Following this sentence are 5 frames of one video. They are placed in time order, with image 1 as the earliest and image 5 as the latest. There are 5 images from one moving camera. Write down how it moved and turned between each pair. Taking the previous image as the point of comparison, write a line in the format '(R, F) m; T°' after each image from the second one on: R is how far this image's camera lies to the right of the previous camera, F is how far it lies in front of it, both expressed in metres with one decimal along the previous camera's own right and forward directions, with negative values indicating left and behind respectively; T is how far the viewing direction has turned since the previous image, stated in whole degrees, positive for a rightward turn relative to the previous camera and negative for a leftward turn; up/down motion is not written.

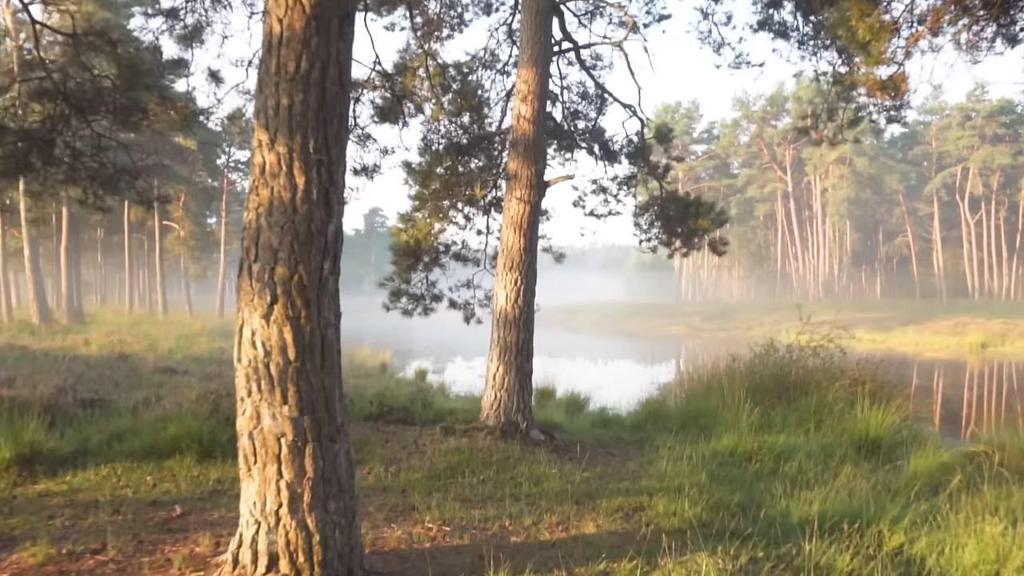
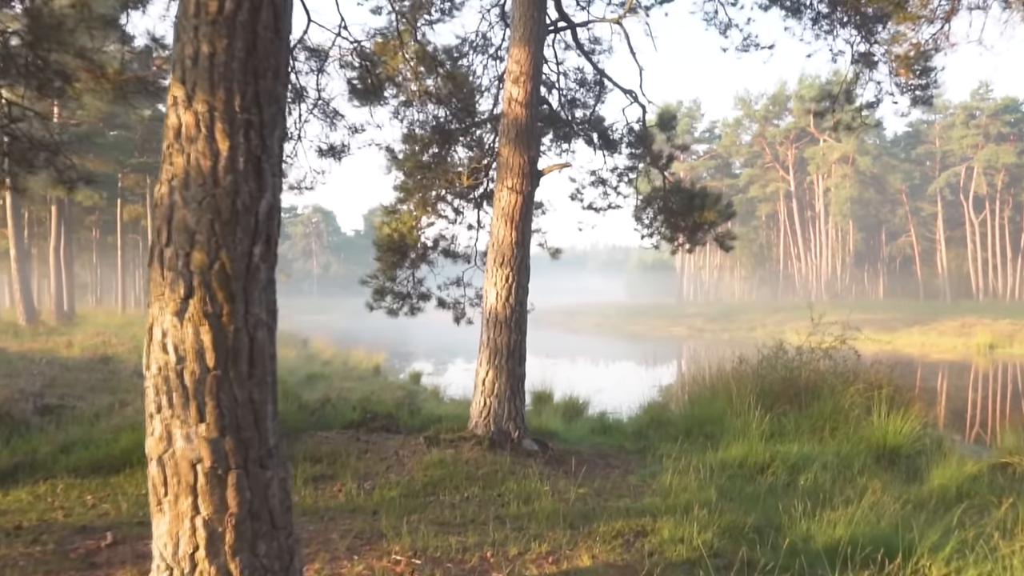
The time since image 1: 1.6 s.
(+0.1, +0.6) m; 0°
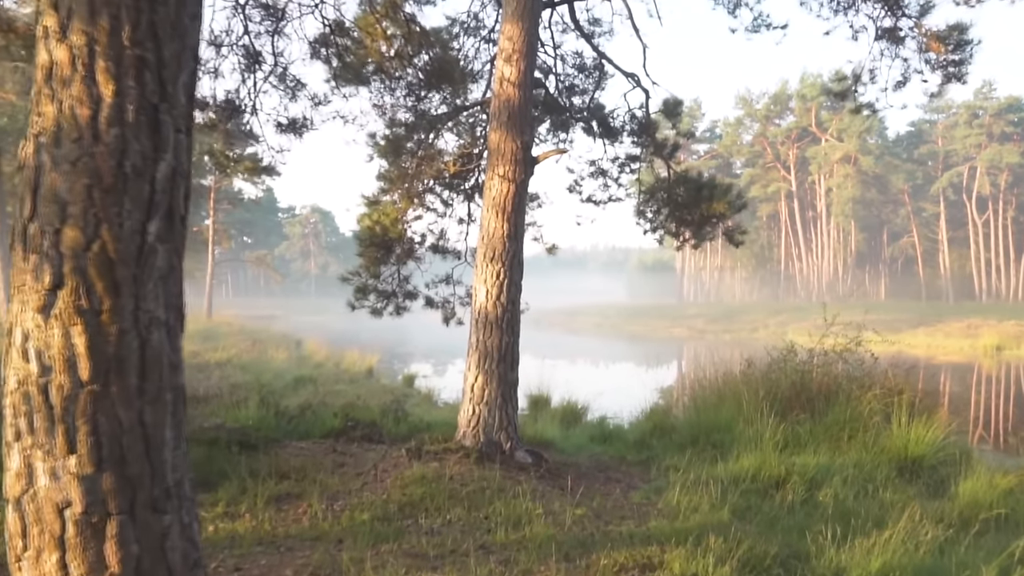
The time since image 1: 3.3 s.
(+0.1, +0.6) m; 0°
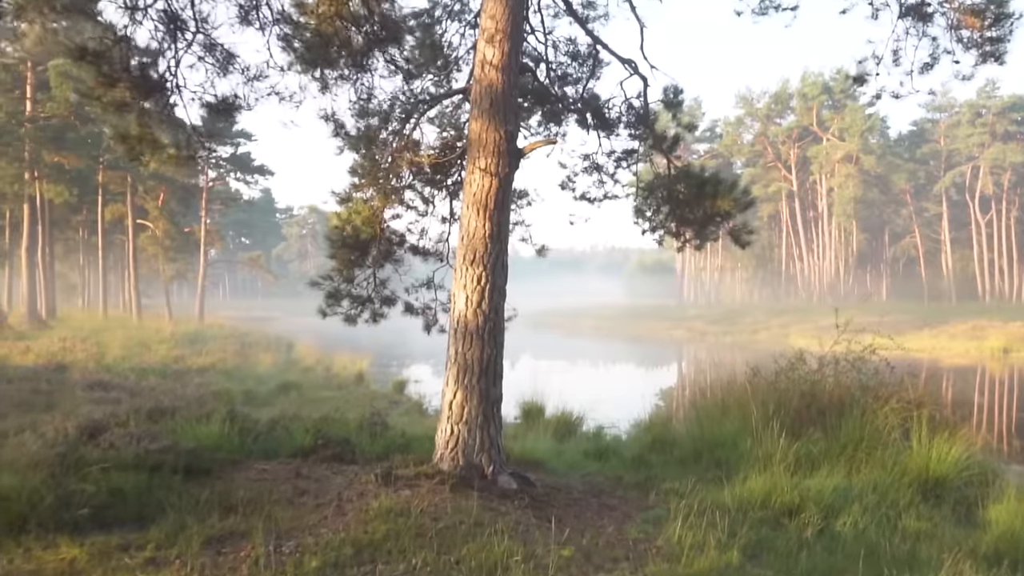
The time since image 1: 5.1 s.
(+0.1, +0.7) m; 0°
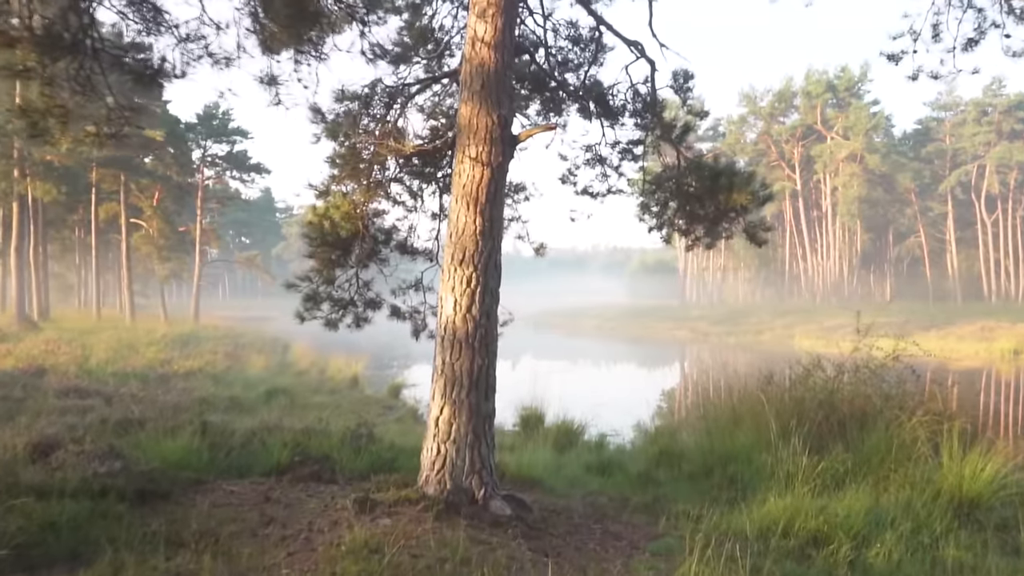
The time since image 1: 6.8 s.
(+0.1, +0.6) m; 0°
